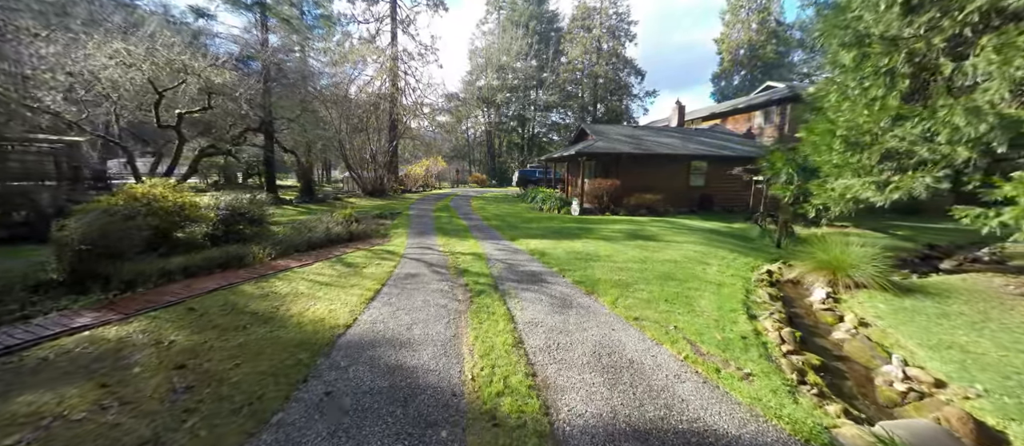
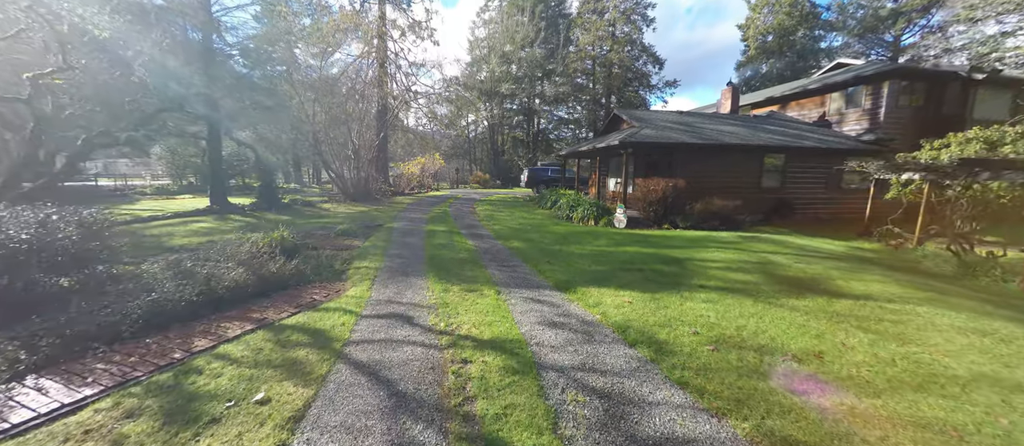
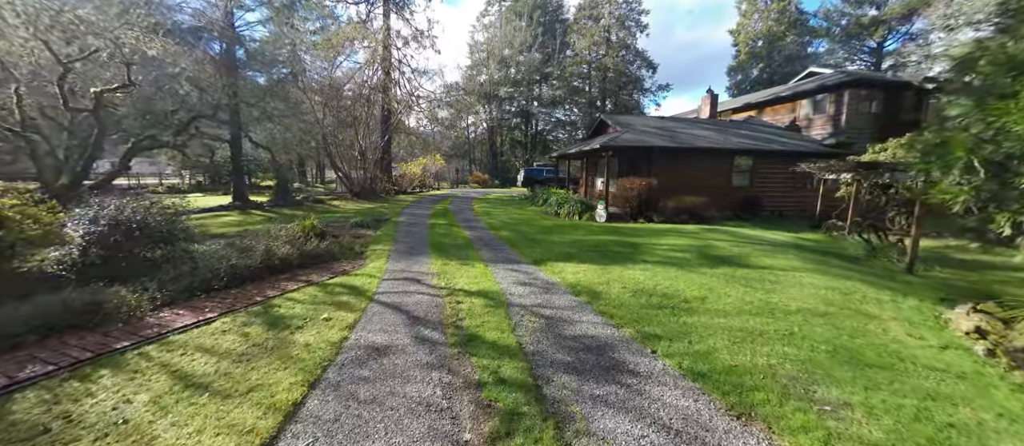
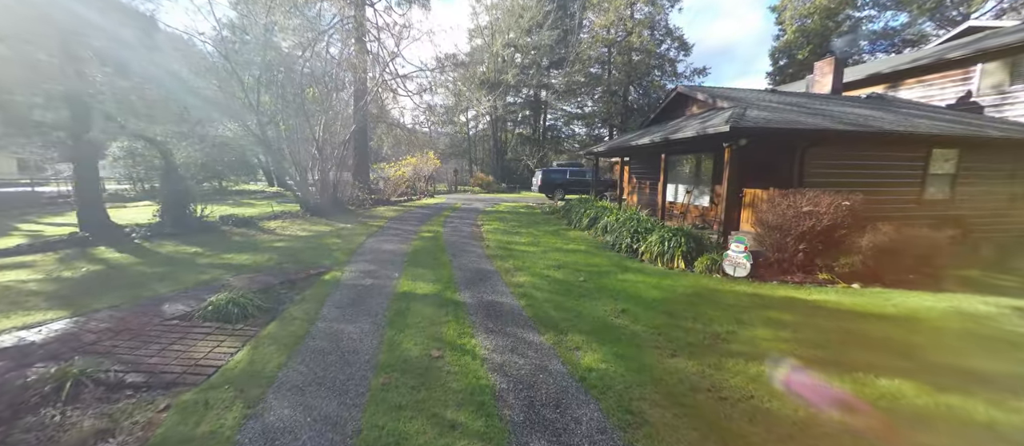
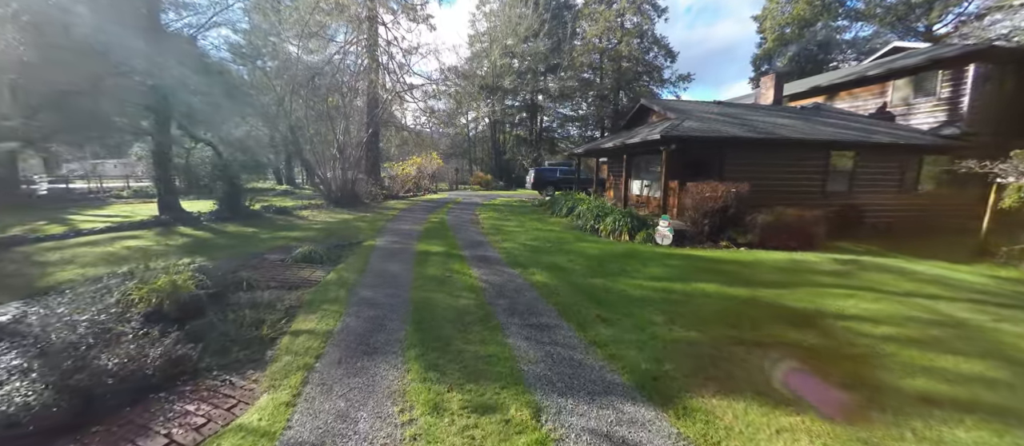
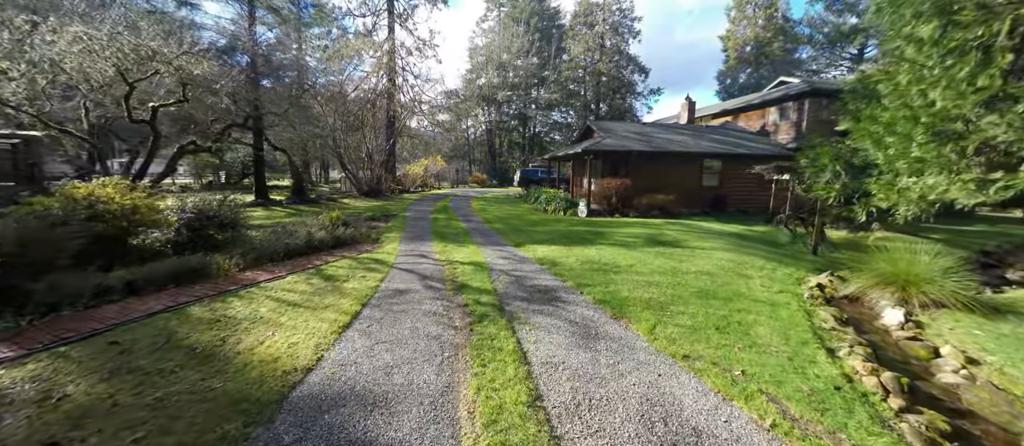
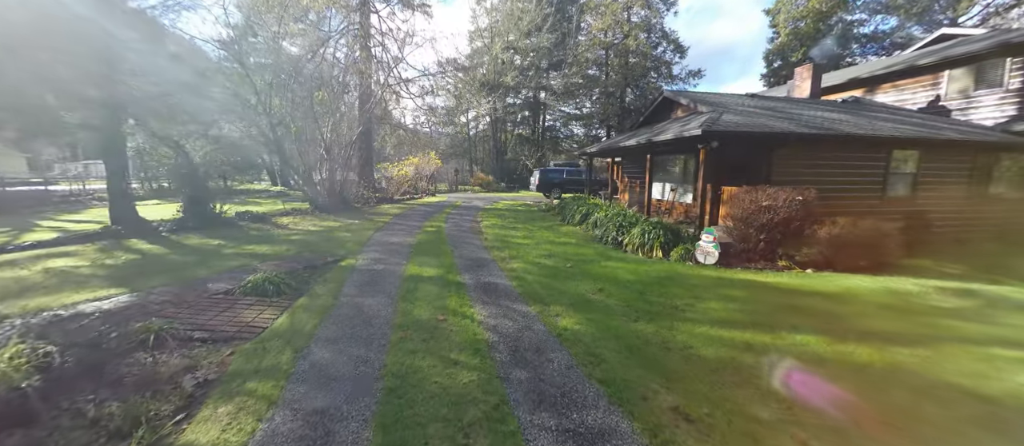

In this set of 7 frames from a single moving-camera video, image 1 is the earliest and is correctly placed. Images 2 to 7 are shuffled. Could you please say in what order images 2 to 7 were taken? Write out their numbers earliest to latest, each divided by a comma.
6, 3, 2, 5, 7, 4
